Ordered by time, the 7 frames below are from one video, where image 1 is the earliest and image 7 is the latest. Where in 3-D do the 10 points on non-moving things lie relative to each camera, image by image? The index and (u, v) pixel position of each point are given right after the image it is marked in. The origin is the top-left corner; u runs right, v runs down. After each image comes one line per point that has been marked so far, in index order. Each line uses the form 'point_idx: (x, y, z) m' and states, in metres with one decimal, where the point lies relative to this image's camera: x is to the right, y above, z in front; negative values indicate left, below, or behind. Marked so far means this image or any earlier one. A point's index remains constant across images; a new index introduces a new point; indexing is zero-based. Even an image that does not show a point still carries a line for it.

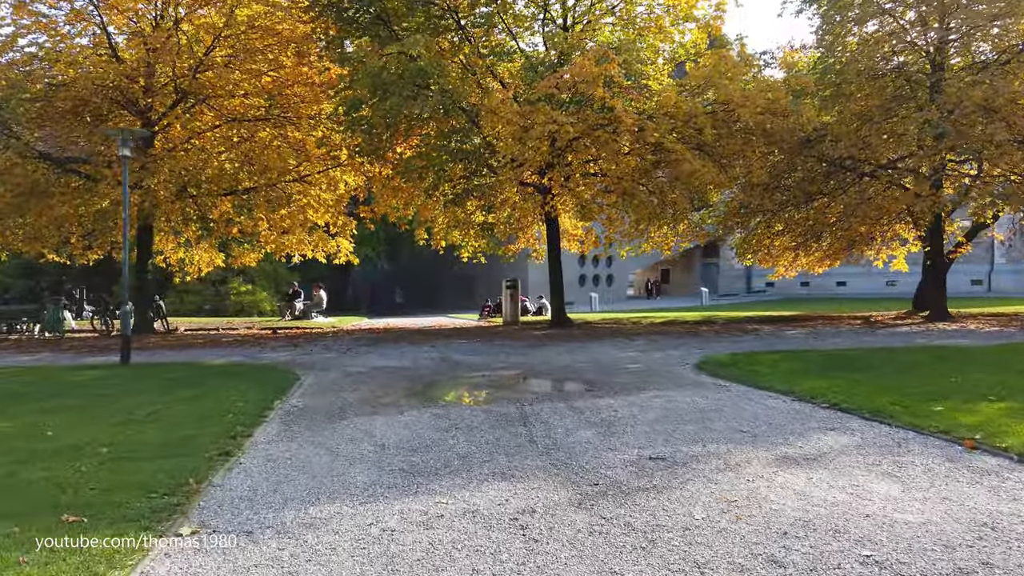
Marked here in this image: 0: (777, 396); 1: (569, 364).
0: (+2.4, -1.0, +6.7) m
1: (+0.8, -1.0, +9.7) m
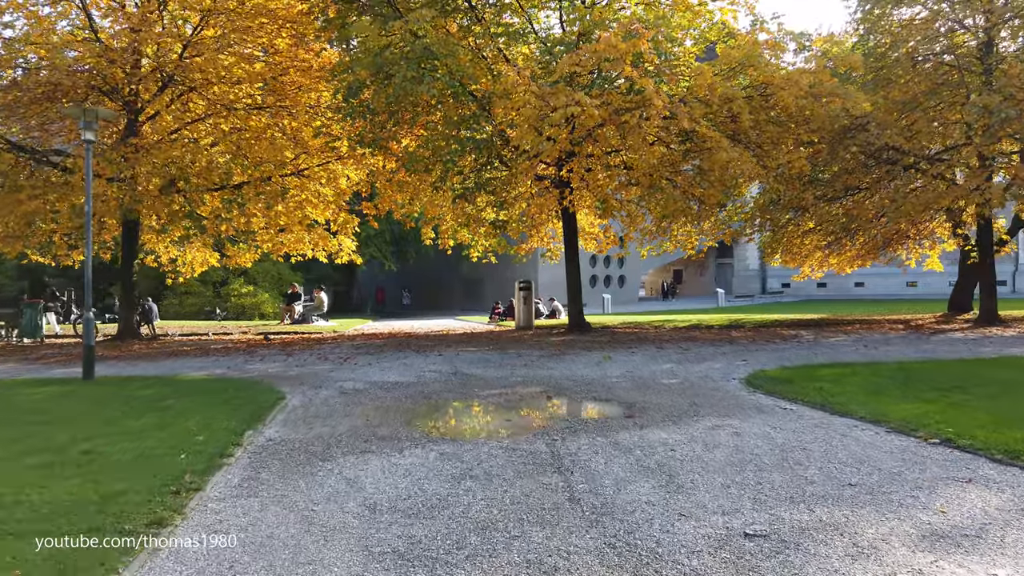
0: (+2.6, -1.0, +5.4) m
1: (+1.0, -1.0, +8.4) m
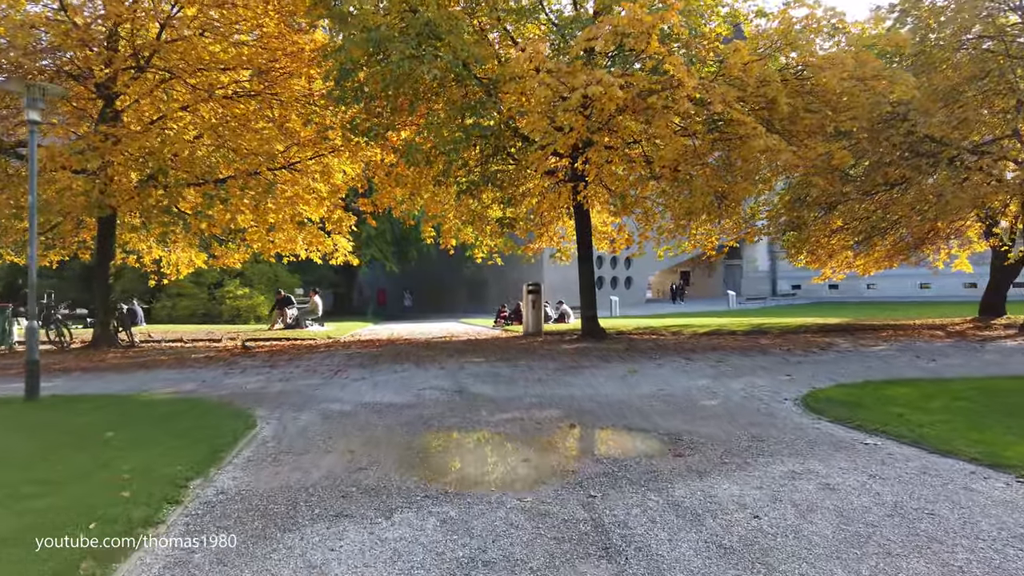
0: (+2.7, -1.1, +4.2) m
1: (+1.1, -1.1, +7.2) m
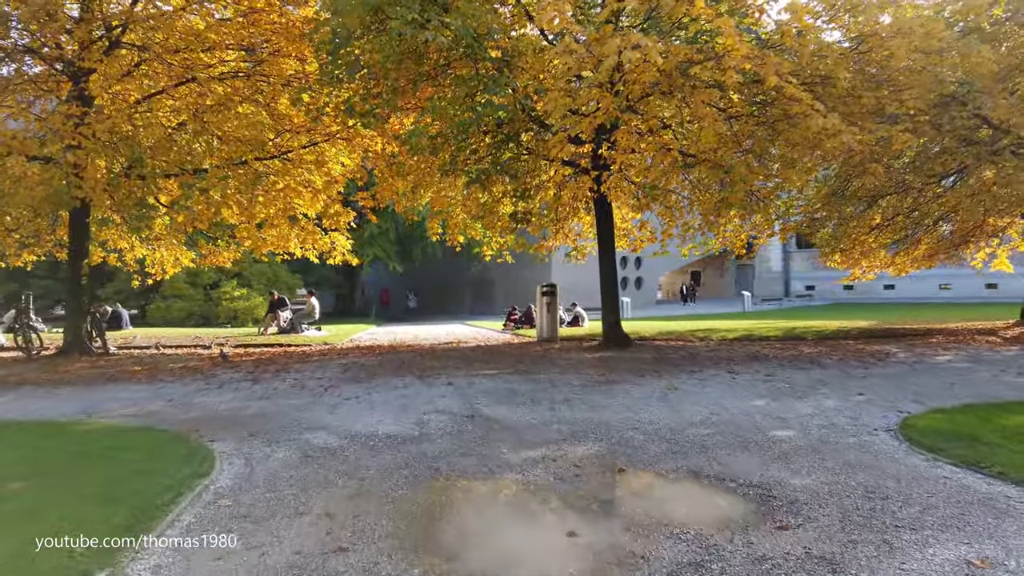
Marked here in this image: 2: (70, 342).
0: (+2.9, -1.1, +2.8) m
1: (+1.3, -1.1, +5.9) m
2: (-7.5, -0.9, +12.4) m
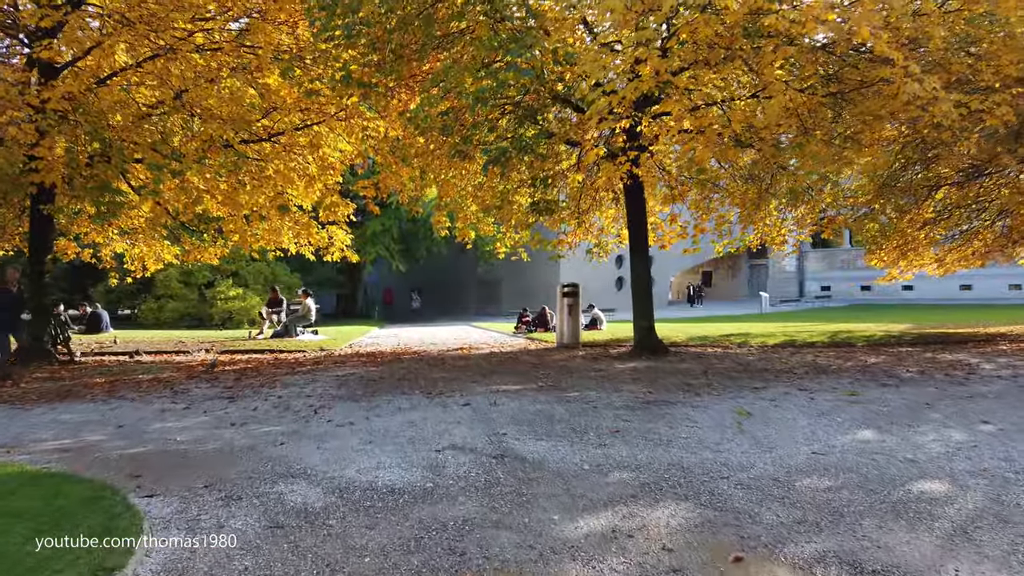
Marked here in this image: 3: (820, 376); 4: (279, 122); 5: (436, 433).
0: (+3.2, -1.1, +1.3) m
1: (+1.6, -1.1, +4.4) m
2: (-7.2, -0.9, +10.9) m
3: (+3.7, -1.0, +8.7) m
4: (-3.6, +2.6, +11.4) m
5: (-0.6, -1.1, +5.7) m
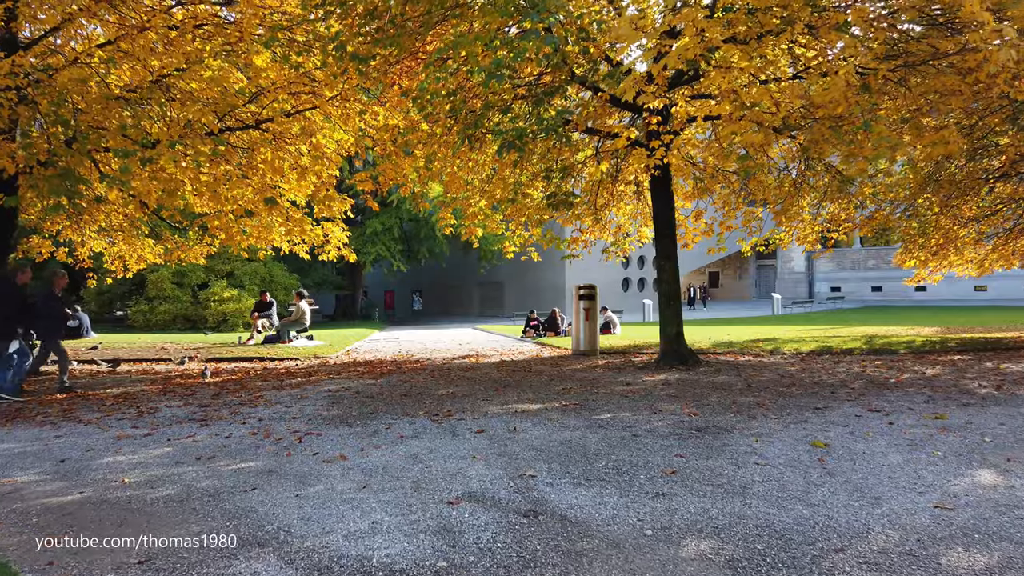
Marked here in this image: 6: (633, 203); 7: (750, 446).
0: (+3.4, -1.1, +0.2) m
1: (+1.8, -1.1, +3.2) m
2: (-7.0, -0.9, +9.8) m
3: (+3.9, -1.1, +7.6) m
4: (-3.5, +2.6, +10.3) m
5: (-0.4, -1.1, +4.5) m
6: (+2.2, +1.5, +13.4) m
7: (+1.7, -1.1, +5.2) m
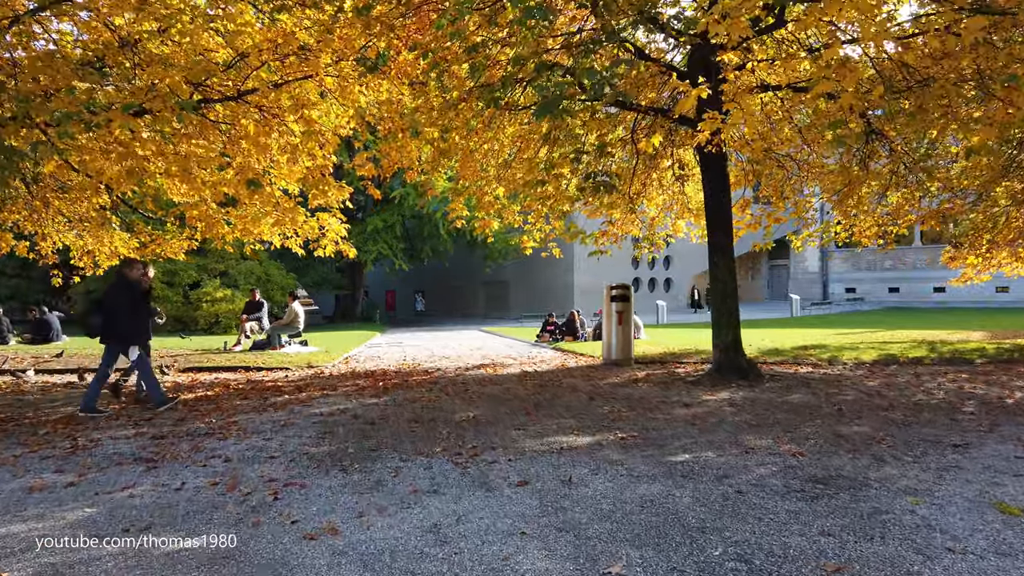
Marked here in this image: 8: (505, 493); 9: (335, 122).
0: (+3.7, -1.1, -1.3) m
1: (+2.1, -1.1, +1.7) m
2: (-6.7, -0.9, +8.3) m
3: (+4.2, -1.1, +6.1) m
4: (-3.1, +2.6, +8.8) m
5: (-0.1, -1.1, +3.0) m
6: (+2.5, +1.5, +11.8) m
7: (+2.0, -1.1, +3.6) m
8: (0.0, -1.1, +4.0) m
9: (-2.4, +2.3, +9.9) m
